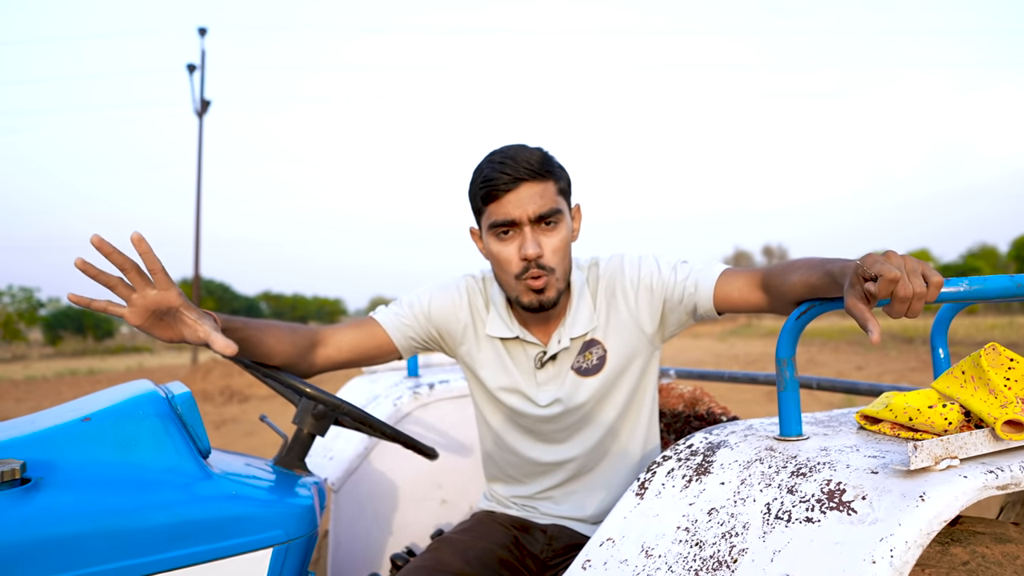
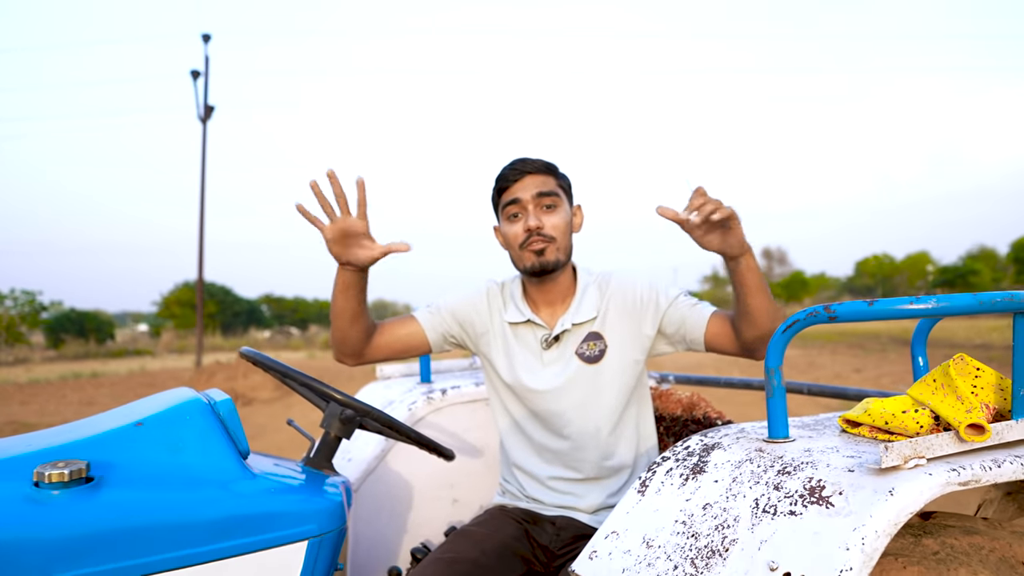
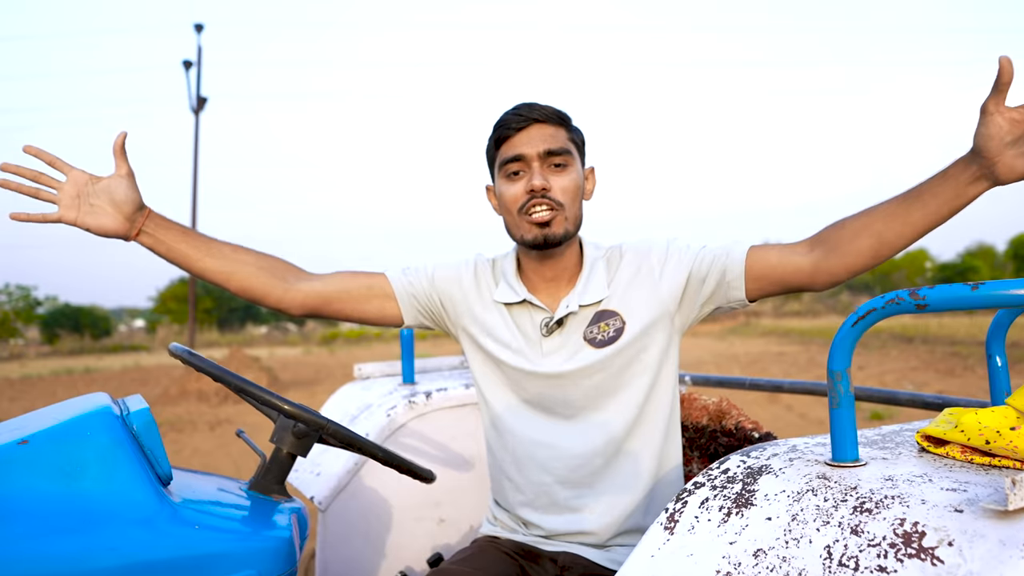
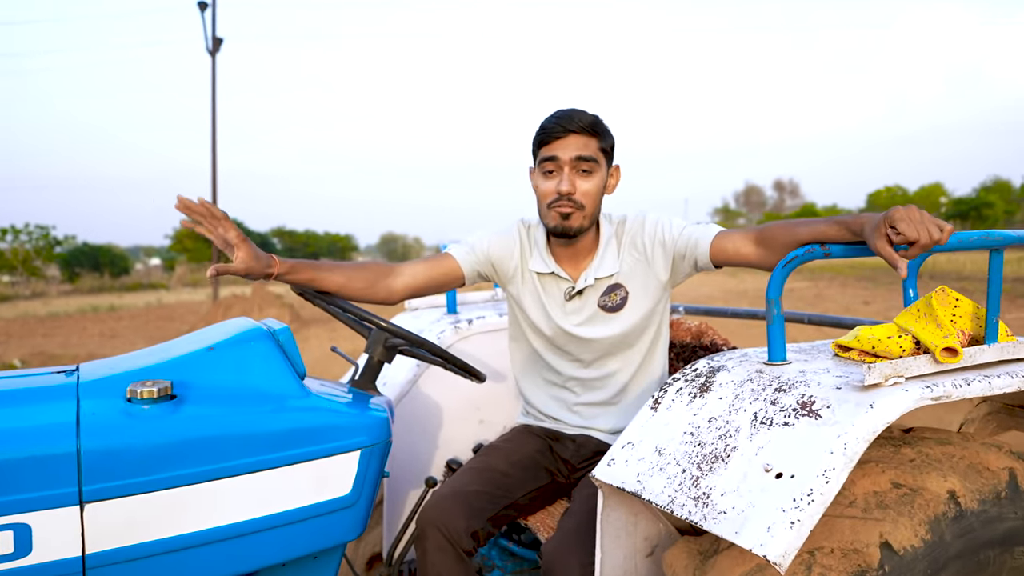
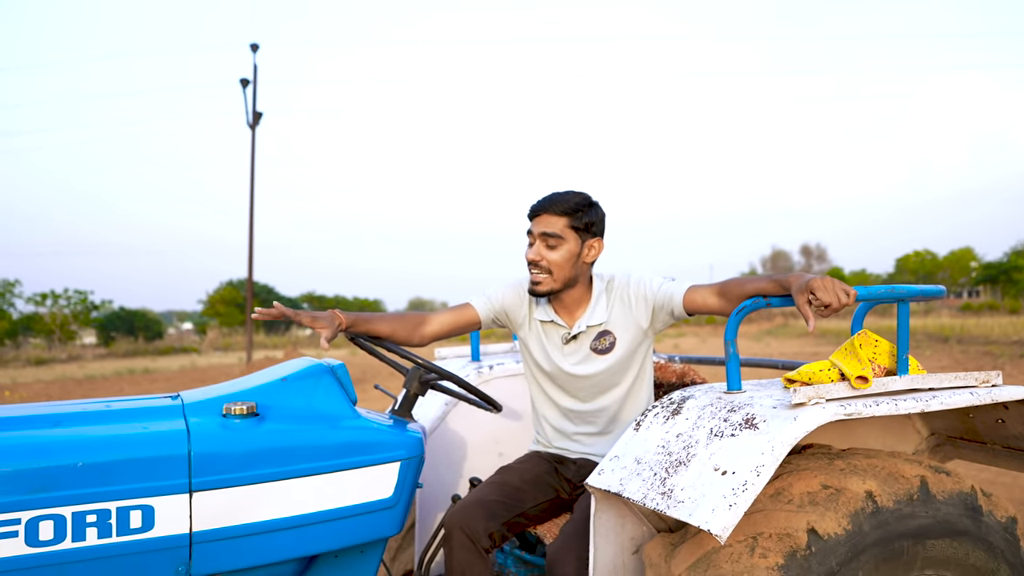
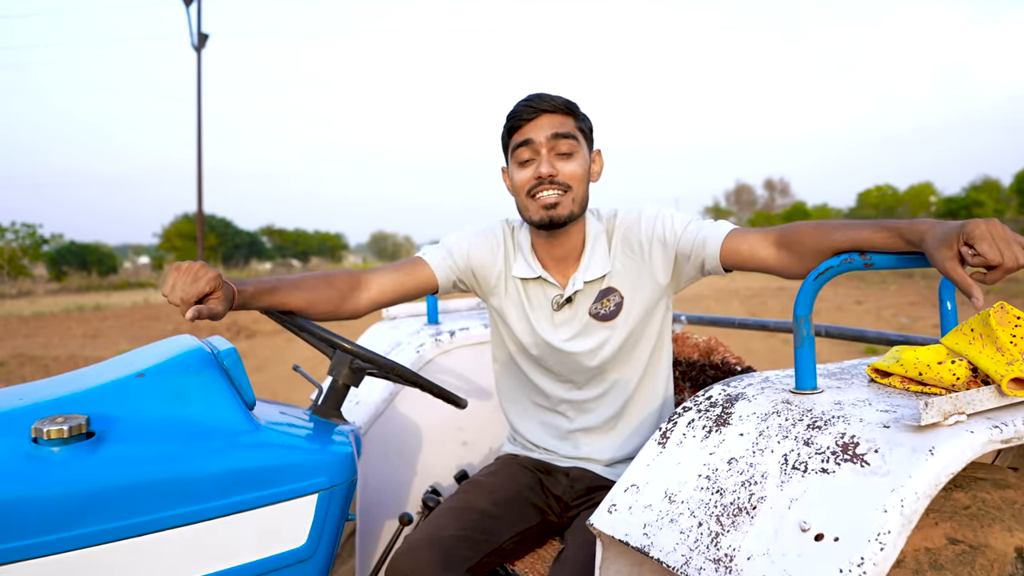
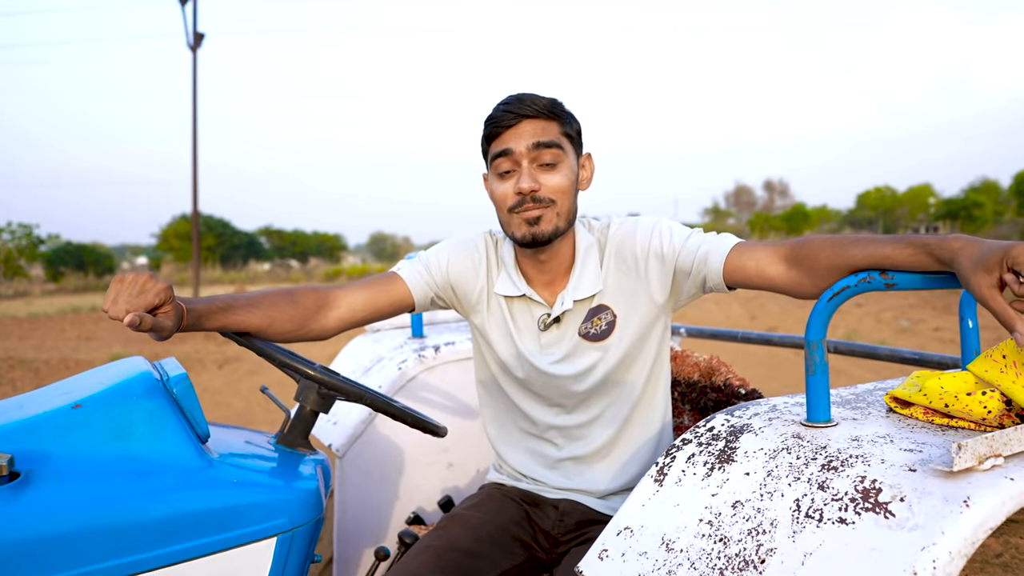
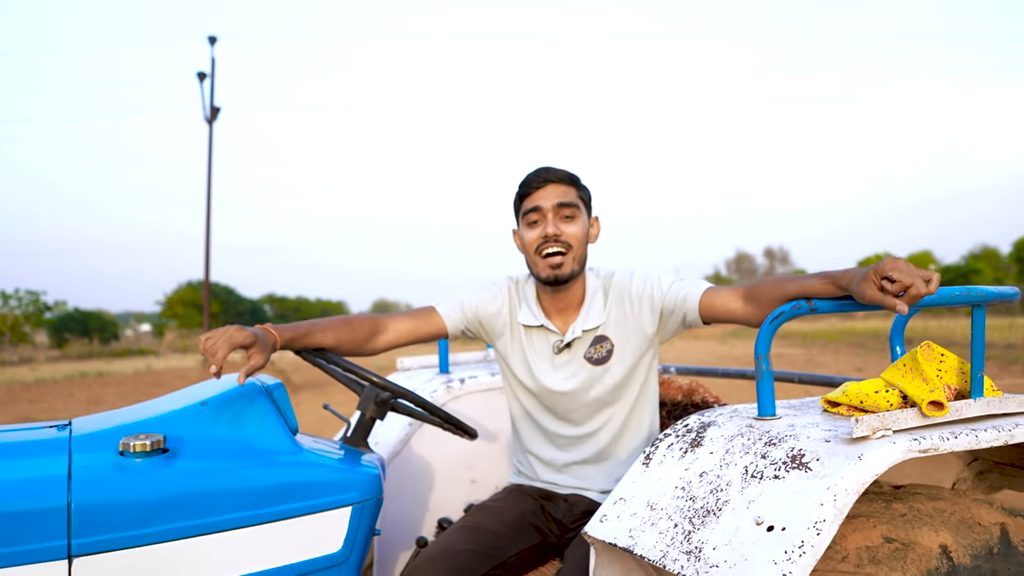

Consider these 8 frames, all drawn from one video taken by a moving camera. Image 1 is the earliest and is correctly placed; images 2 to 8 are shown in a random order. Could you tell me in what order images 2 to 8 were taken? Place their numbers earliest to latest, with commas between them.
3, 2, 8, 5, 4, 6, 7
